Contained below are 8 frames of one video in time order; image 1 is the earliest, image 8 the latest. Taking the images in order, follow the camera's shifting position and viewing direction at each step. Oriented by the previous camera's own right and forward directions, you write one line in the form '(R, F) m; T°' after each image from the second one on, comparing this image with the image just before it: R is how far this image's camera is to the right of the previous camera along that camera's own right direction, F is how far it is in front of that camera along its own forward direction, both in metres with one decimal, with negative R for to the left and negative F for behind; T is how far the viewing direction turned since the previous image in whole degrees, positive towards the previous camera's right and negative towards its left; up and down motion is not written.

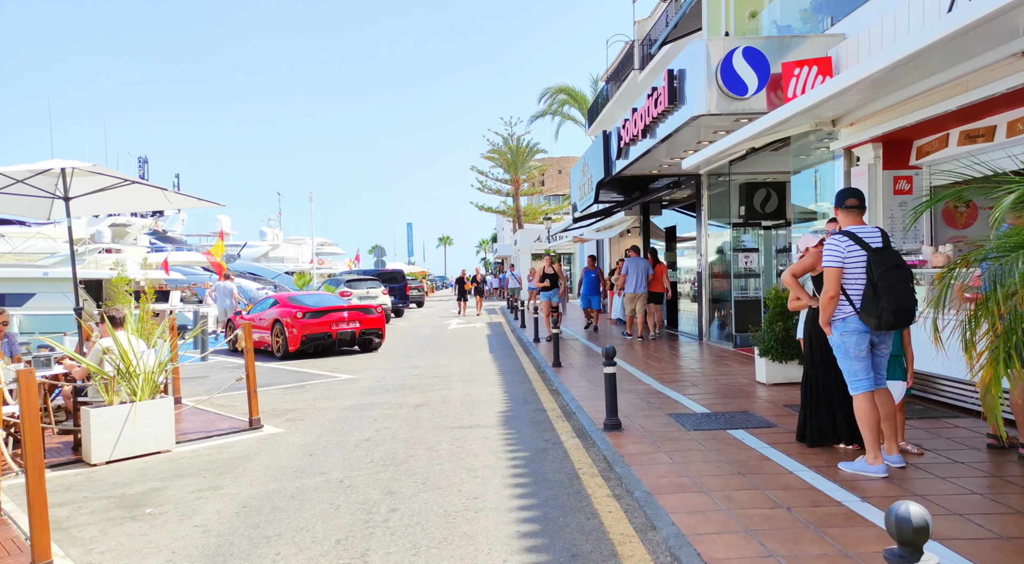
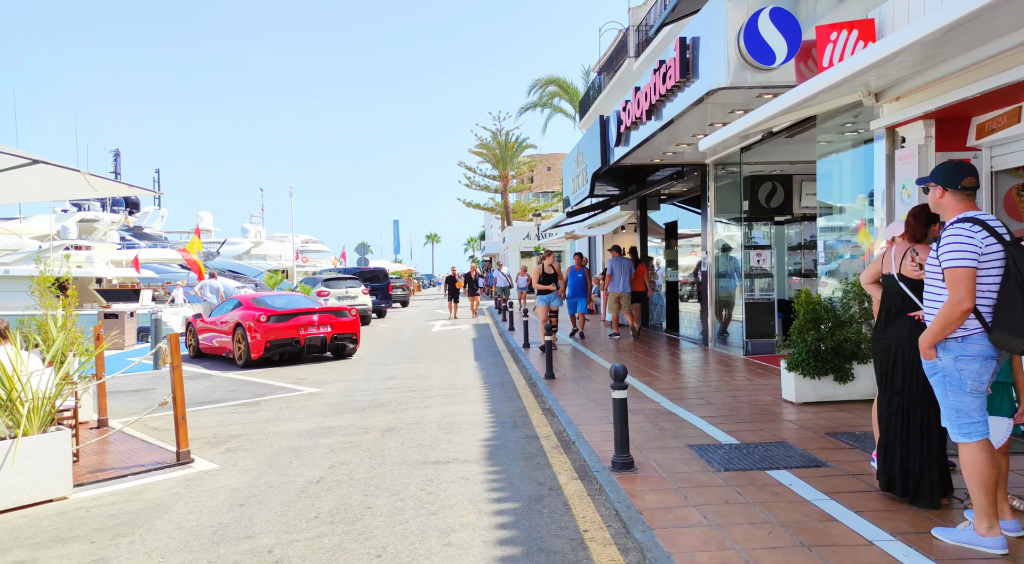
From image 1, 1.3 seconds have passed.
(0.0, +1.3) m; +1°
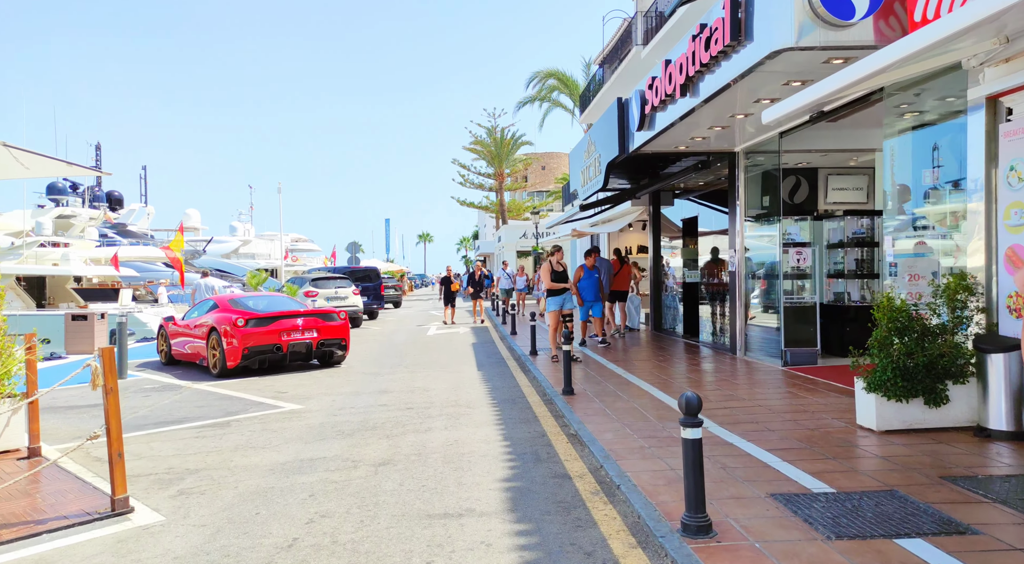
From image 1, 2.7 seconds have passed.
(-0.3, +1.4) m; +1°
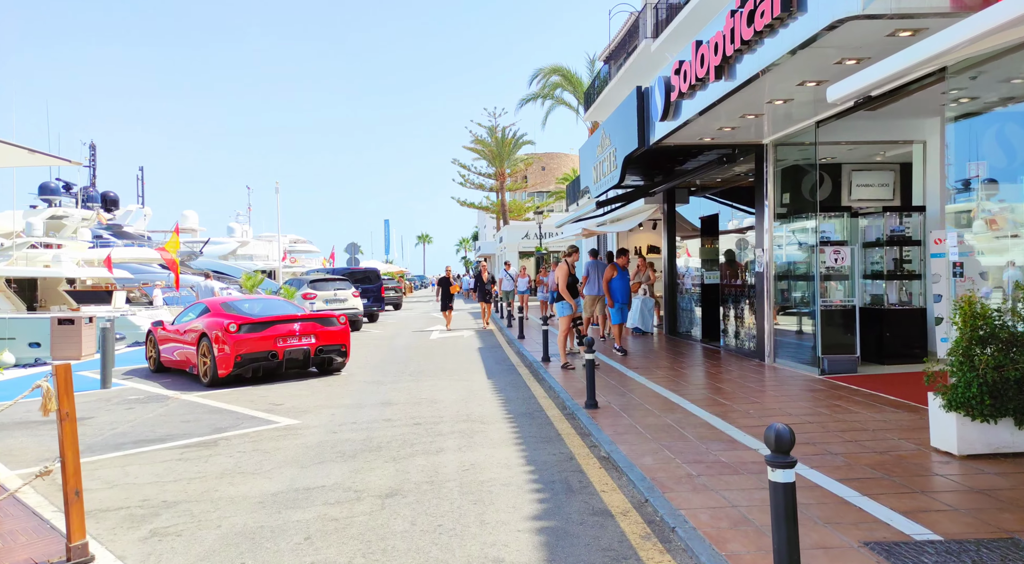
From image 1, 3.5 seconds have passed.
(-0.2, +0.8) m; 0°
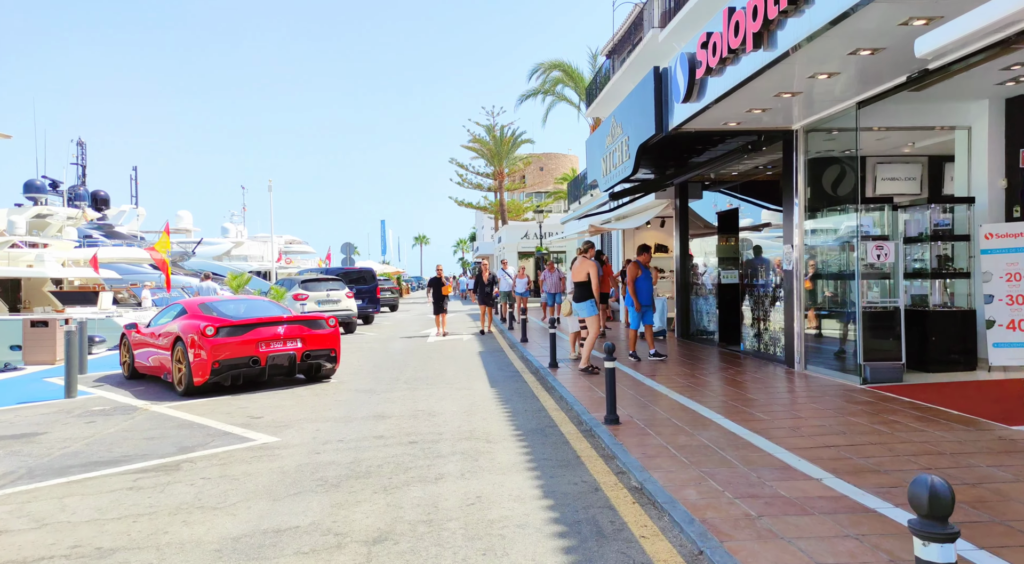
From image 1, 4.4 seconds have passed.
(-0.1, +1.0) m; 0°
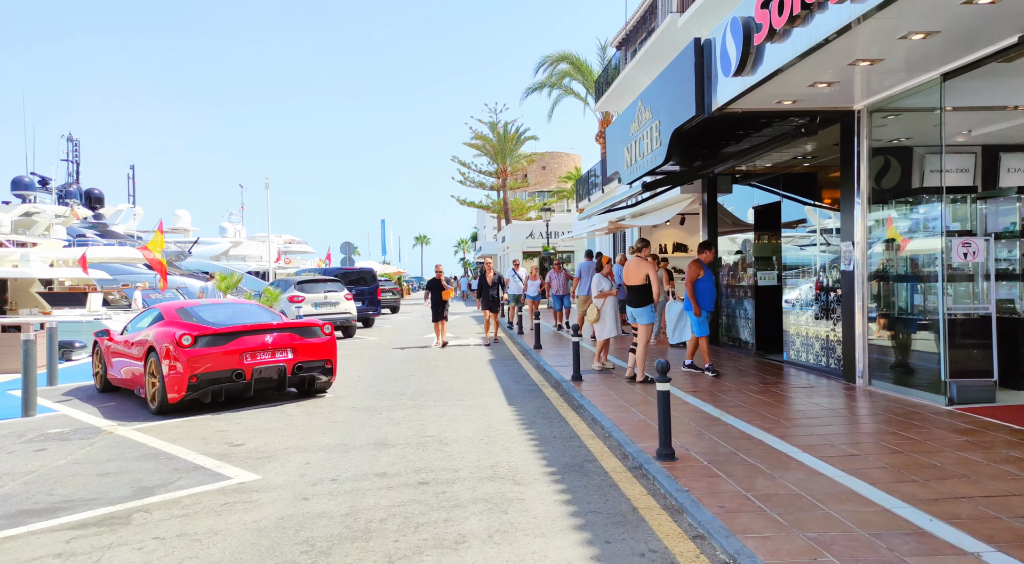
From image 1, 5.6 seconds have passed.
(-0.2, +1.3) m; 0°
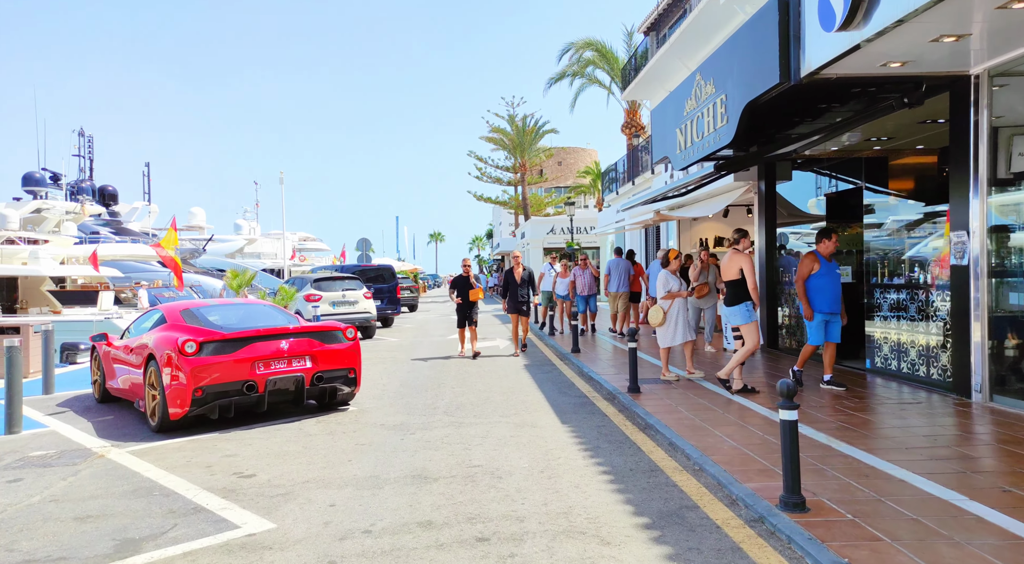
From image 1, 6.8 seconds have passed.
(-0.4, +1.3) m; -1°
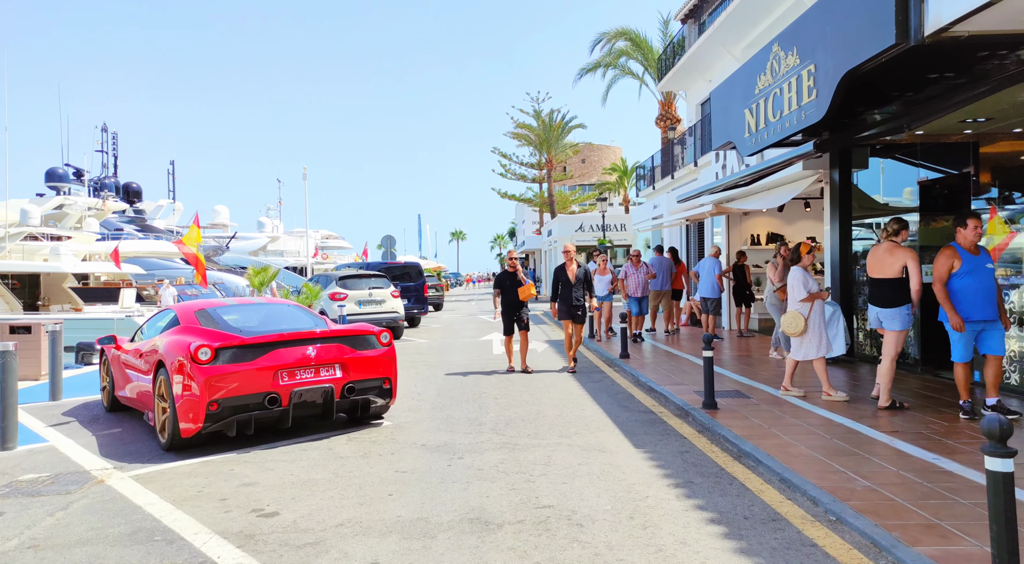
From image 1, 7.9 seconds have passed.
(-0.4, +1.1) m; -2°
